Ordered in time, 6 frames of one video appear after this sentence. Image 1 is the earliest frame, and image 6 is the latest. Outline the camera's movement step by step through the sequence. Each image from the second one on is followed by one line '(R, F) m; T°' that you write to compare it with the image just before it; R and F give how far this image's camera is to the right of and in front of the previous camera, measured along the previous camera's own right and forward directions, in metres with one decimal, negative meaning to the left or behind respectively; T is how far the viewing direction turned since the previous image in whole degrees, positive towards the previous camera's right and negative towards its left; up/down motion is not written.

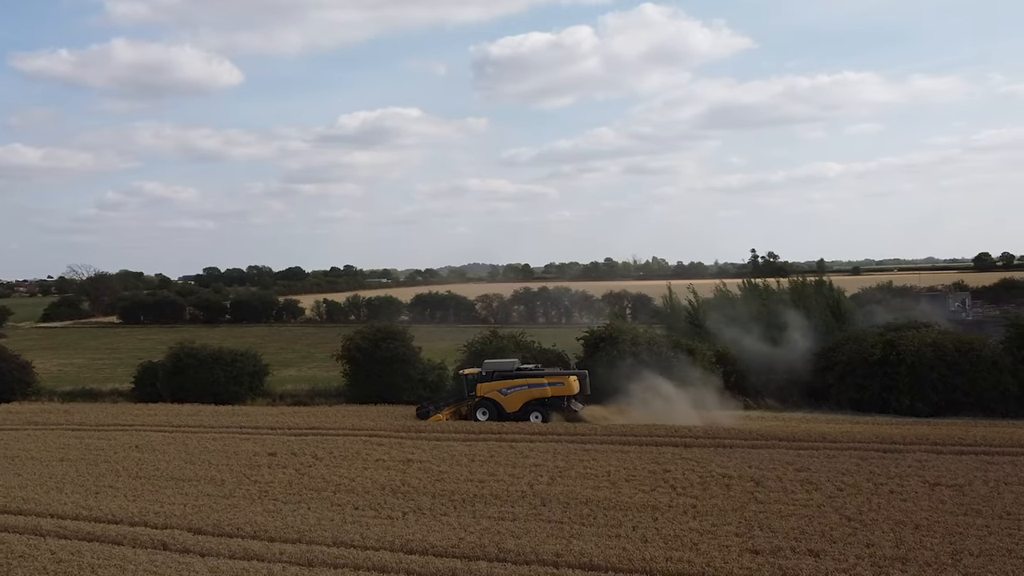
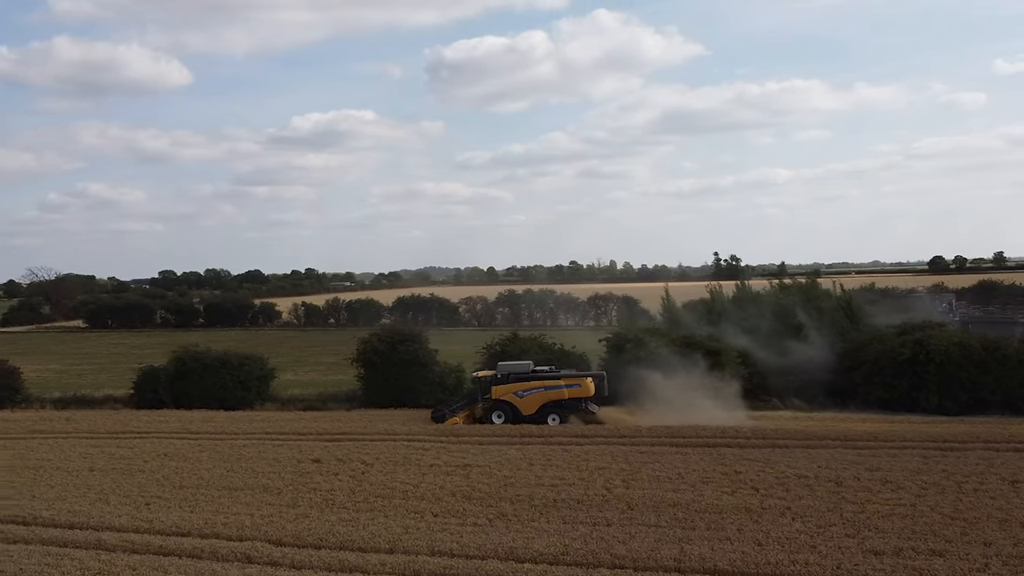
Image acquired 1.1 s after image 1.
(-1.9, +0.4) m; +3°
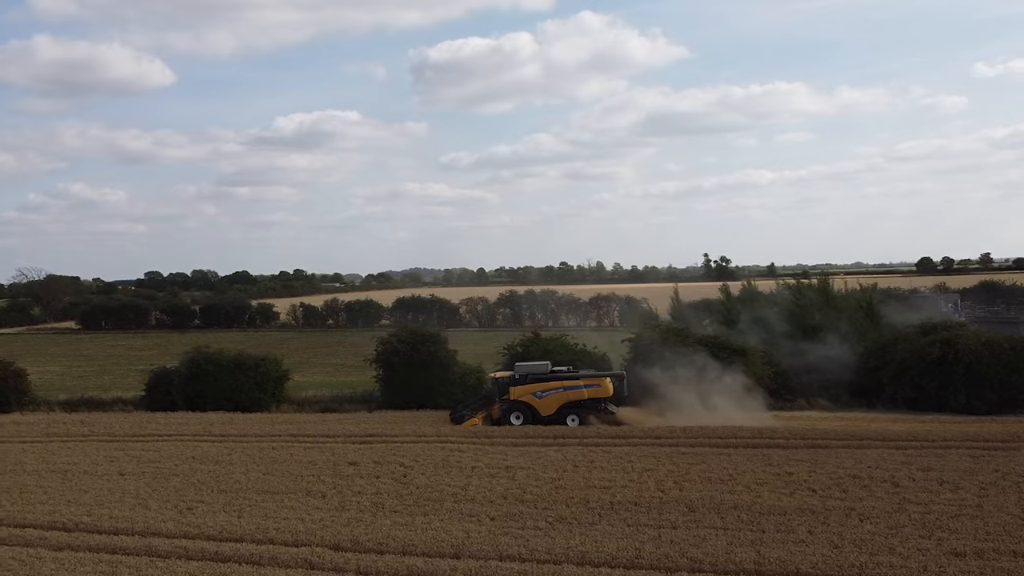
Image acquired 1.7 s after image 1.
(-1.1, +0.2) m; +1°
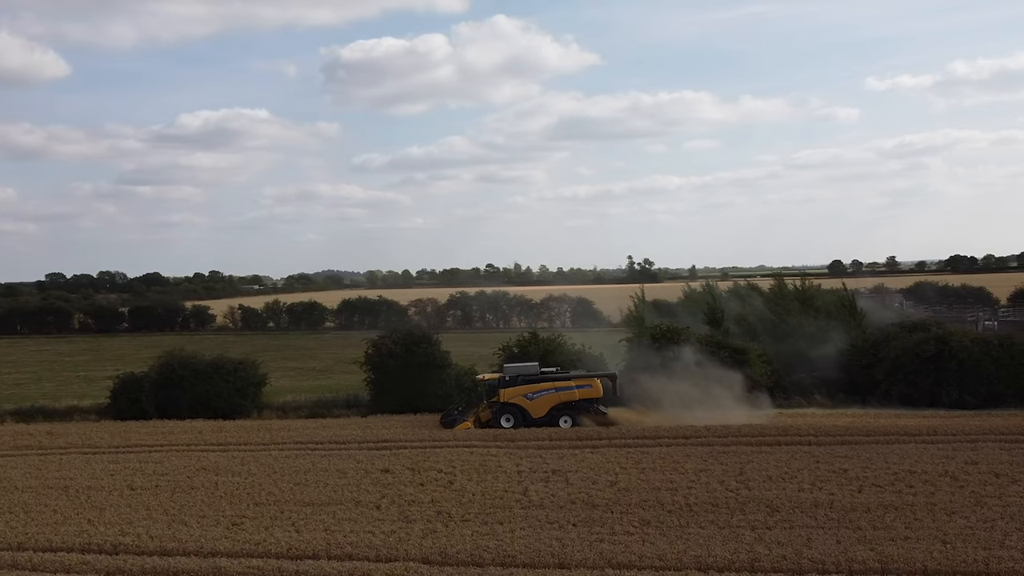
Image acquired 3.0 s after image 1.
(-2.4, +0.6) m; +6°
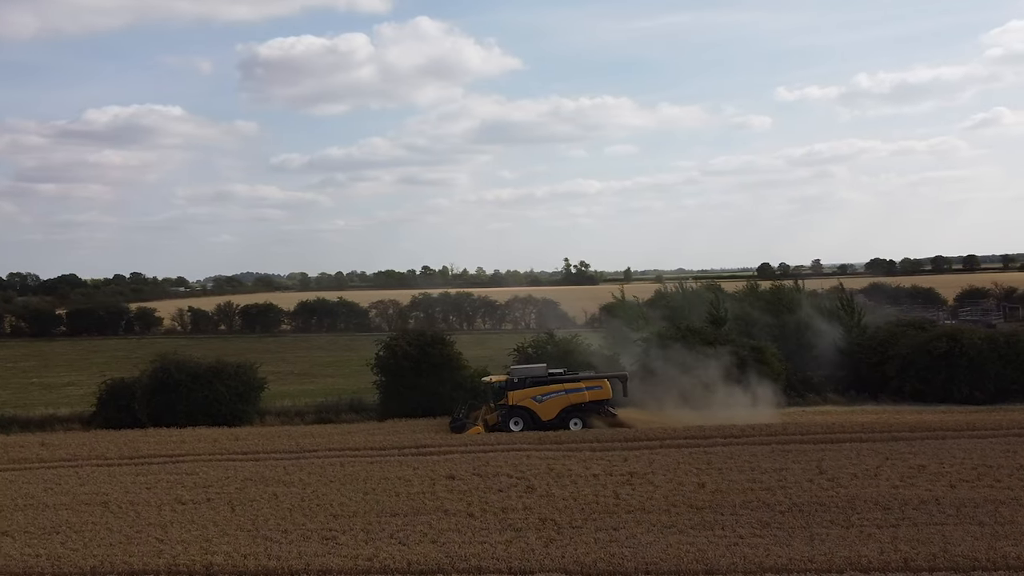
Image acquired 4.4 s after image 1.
(-2.6, +0.7) m; +5°
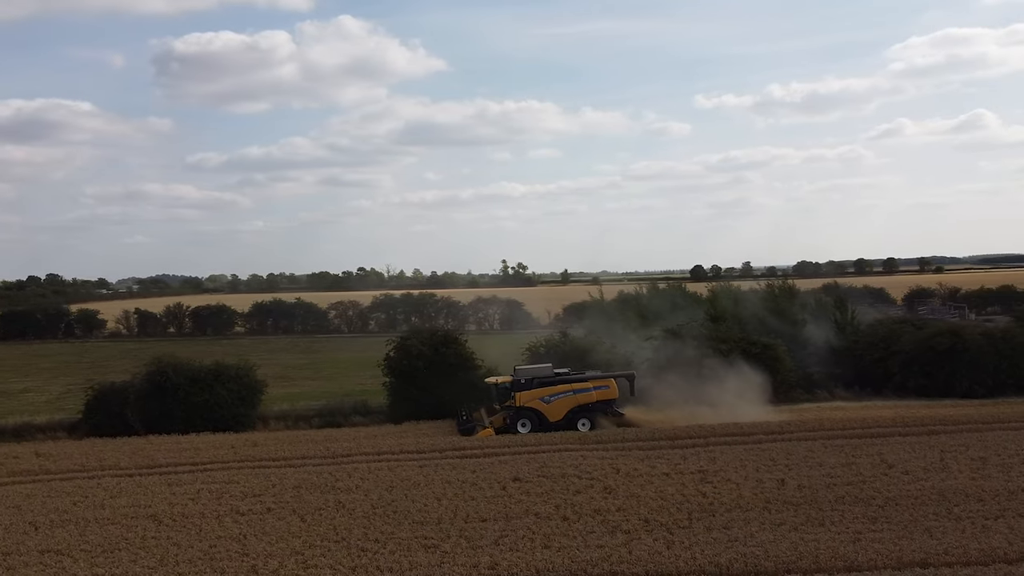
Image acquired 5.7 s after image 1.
(-2.4, +0.6) m; +5°
